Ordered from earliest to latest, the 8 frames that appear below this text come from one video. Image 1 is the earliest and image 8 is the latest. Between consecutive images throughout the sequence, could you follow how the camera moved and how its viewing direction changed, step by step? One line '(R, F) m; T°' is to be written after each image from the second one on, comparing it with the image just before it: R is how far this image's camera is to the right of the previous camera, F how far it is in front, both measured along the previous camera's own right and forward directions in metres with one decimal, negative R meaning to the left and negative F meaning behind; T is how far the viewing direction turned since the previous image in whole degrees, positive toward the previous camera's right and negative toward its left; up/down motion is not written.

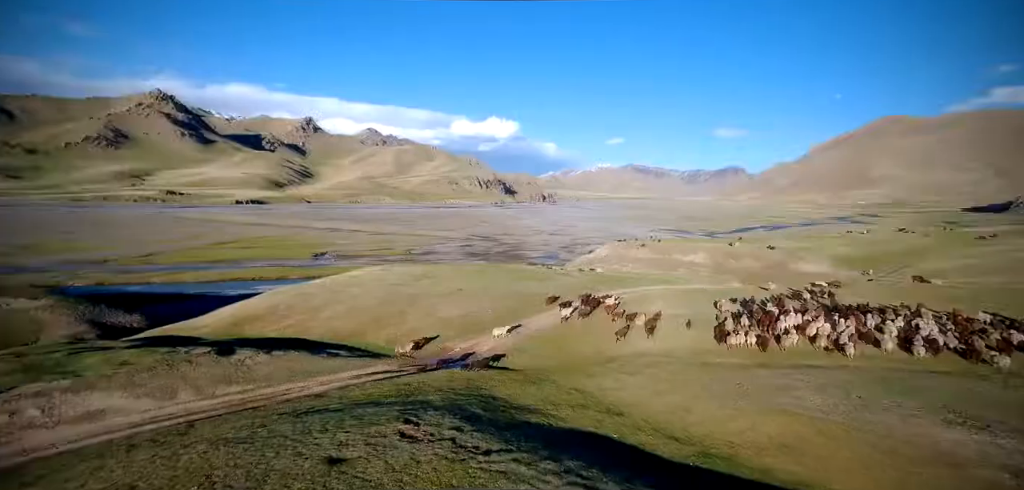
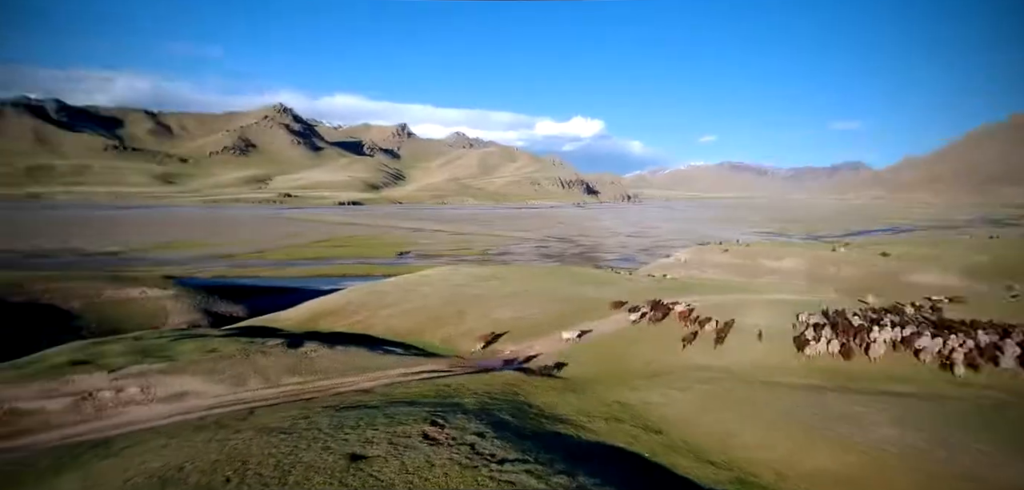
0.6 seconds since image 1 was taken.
(+3.6, 0.0) m; -13°
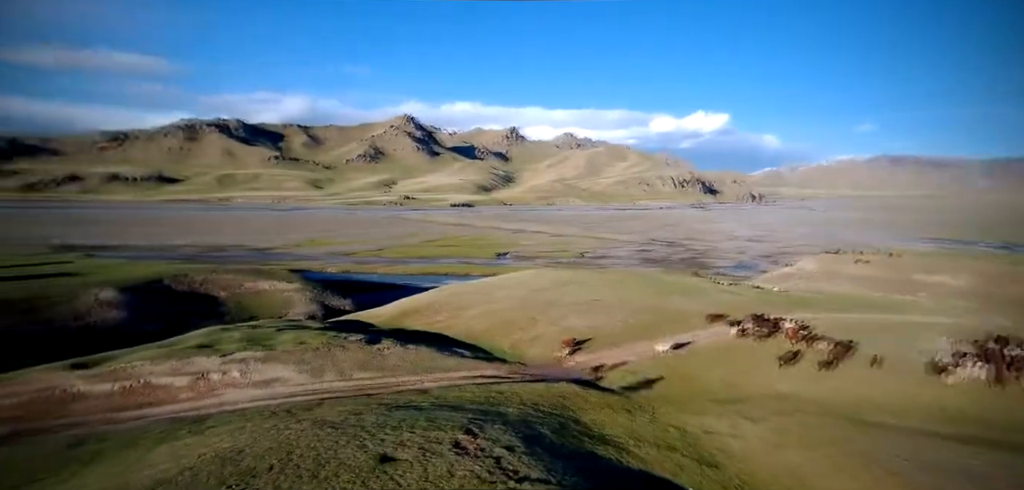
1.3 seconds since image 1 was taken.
(+4.7, +1.1) m; -17°
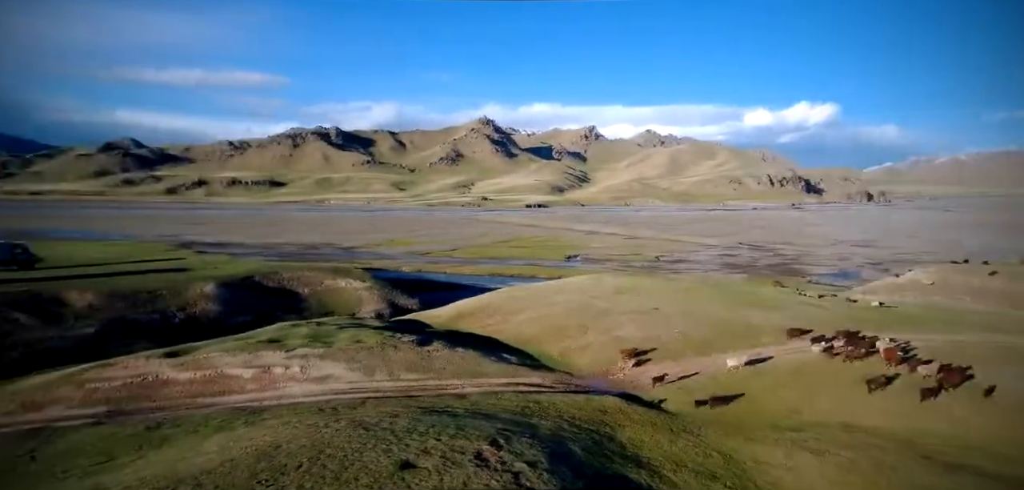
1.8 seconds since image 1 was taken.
(+3.1, +1.2) m; -12°
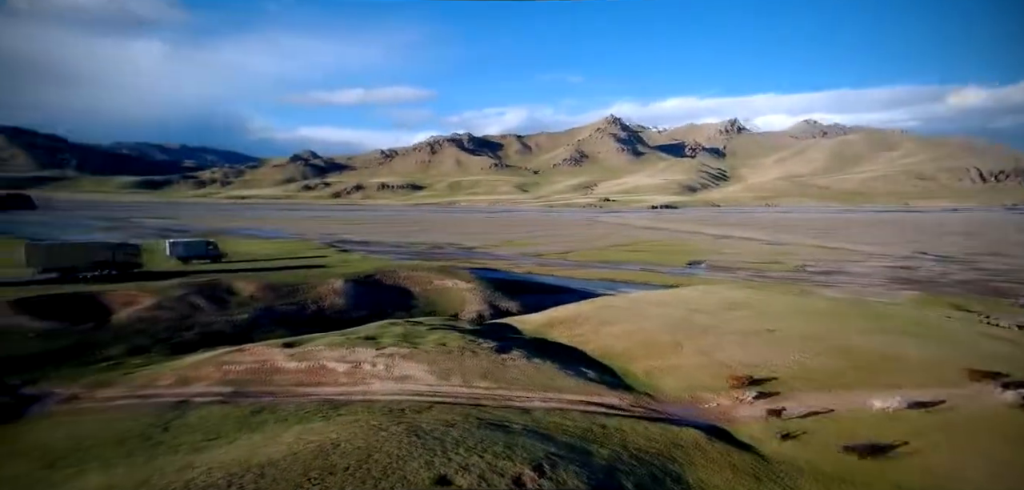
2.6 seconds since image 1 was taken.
(+4.0, +2.7) m; -18°
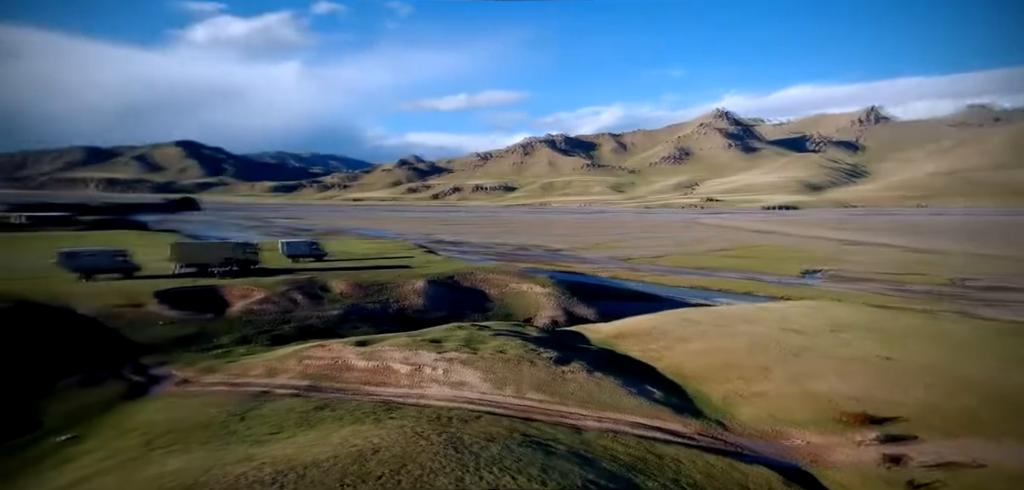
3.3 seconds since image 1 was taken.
(+2.4, +2.2) m; -12°
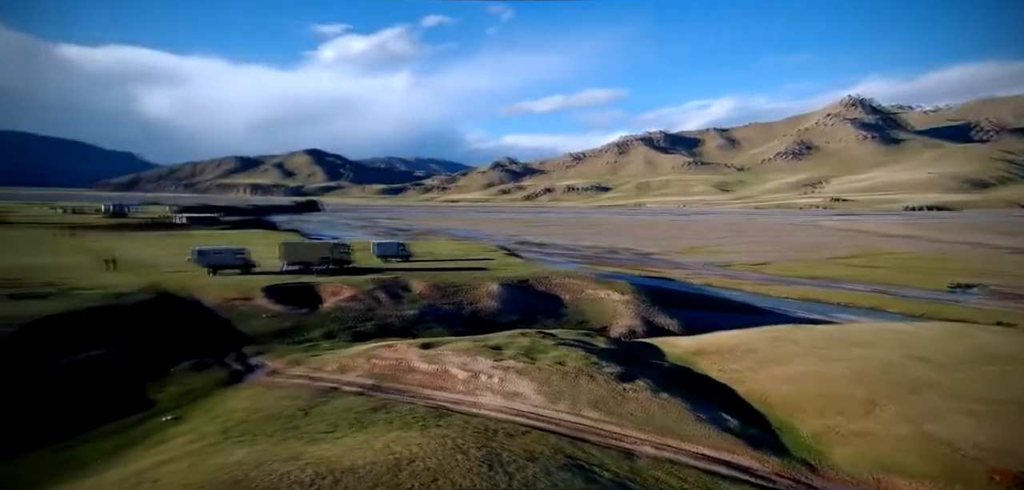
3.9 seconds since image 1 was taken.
(+1.8, +2.2) m; -11°
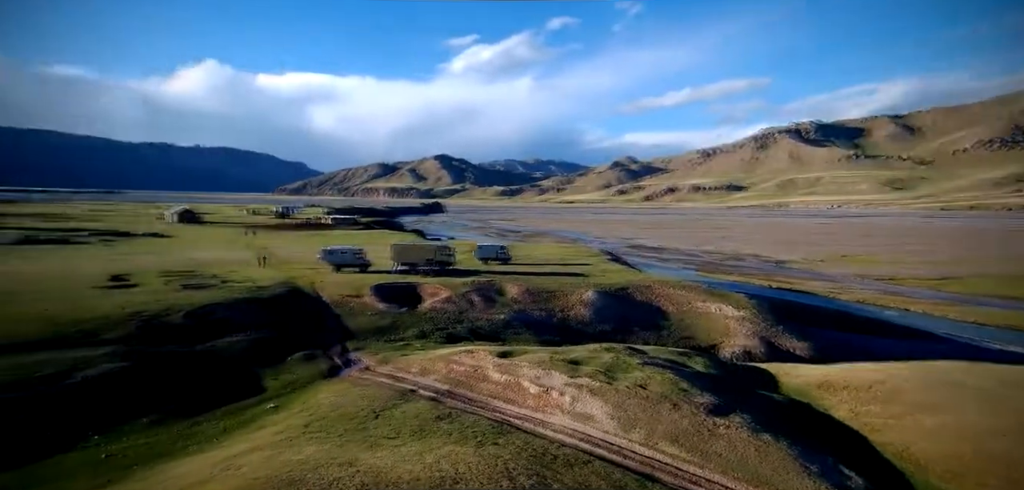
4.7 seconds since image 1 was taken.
(+1.5, +2.9) m; -12°
